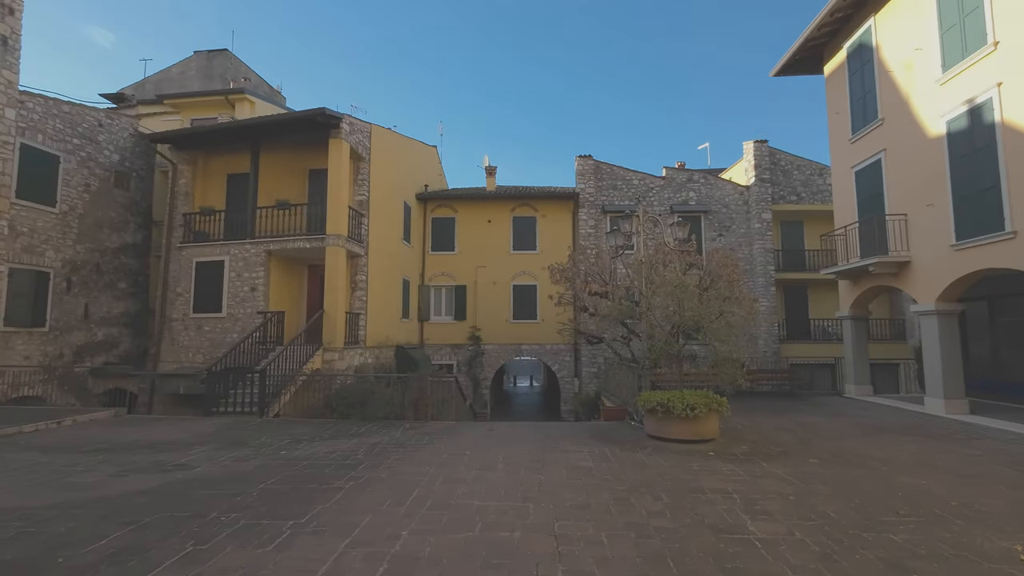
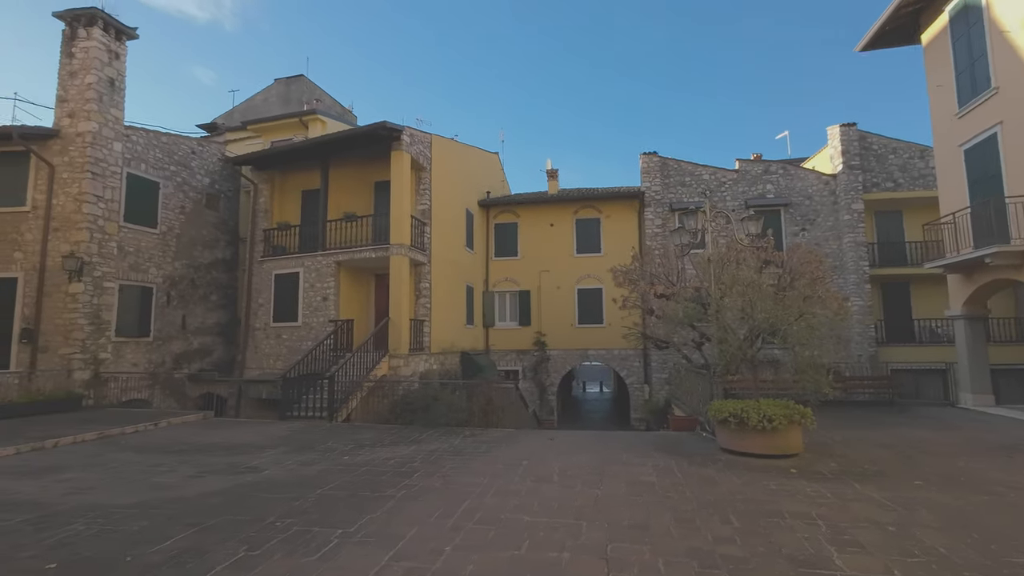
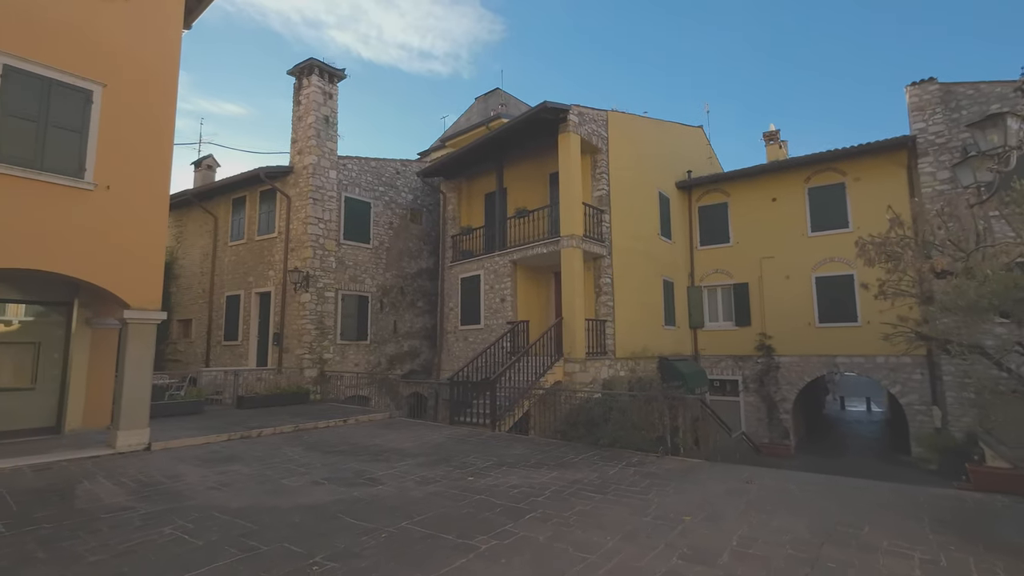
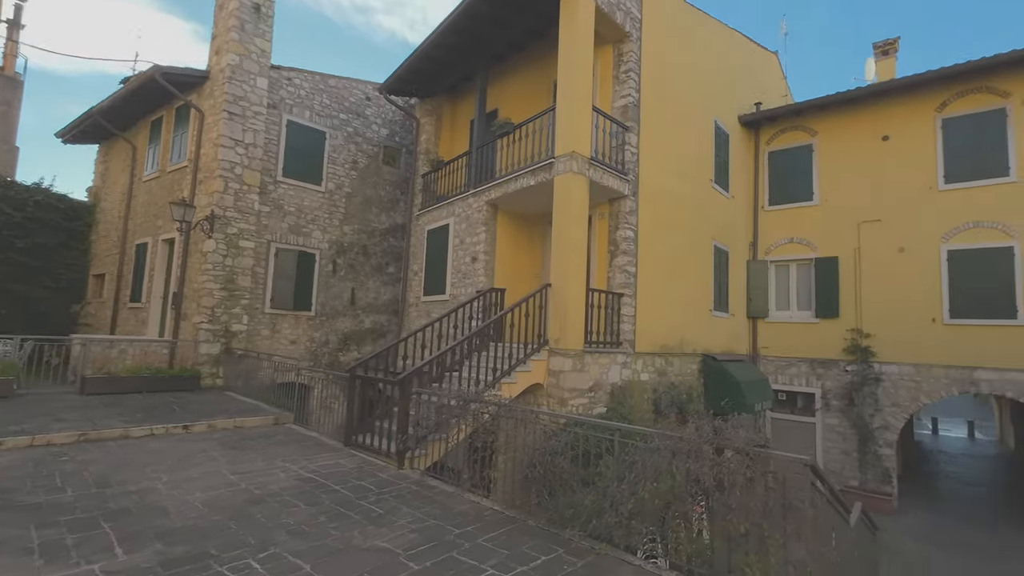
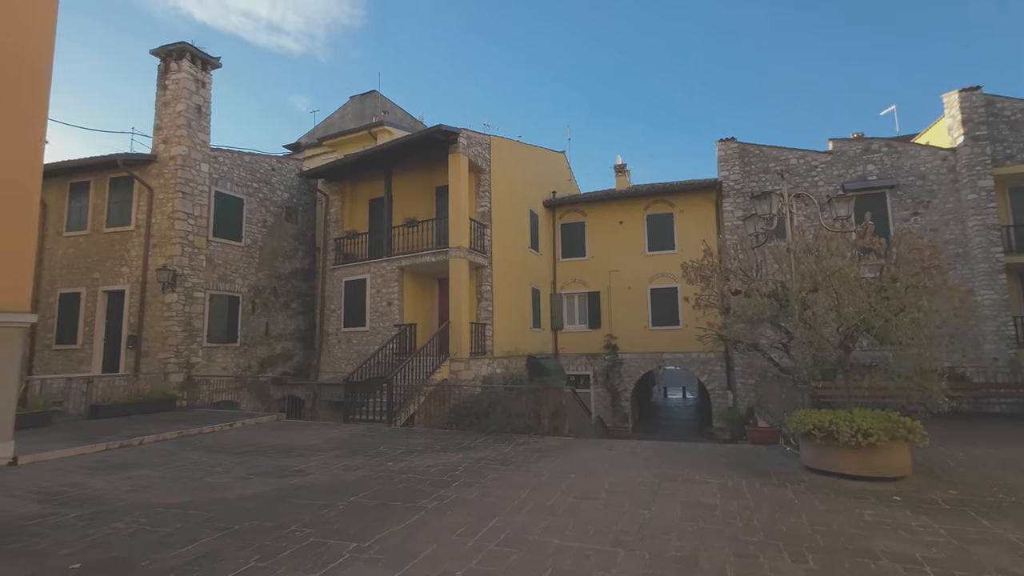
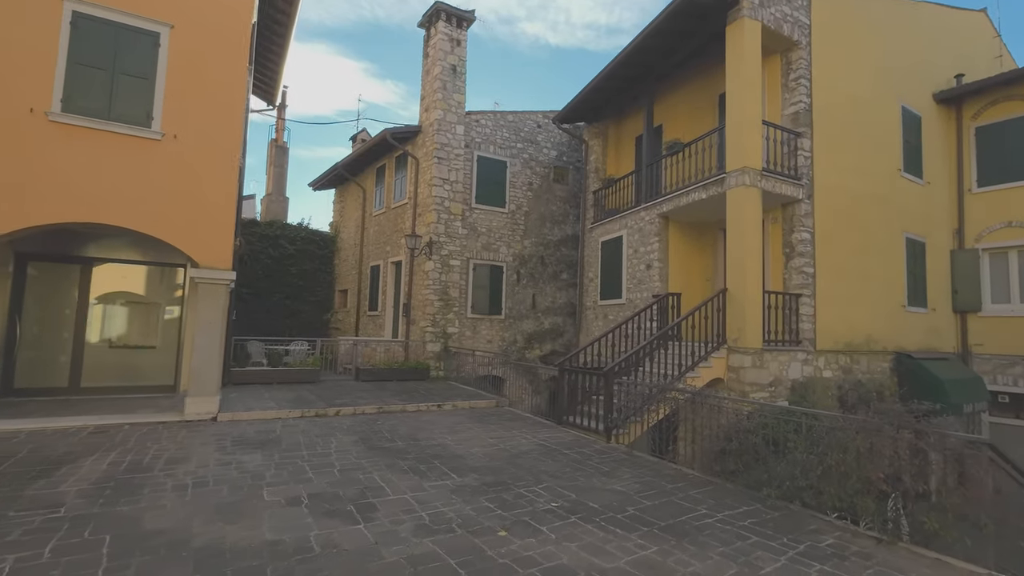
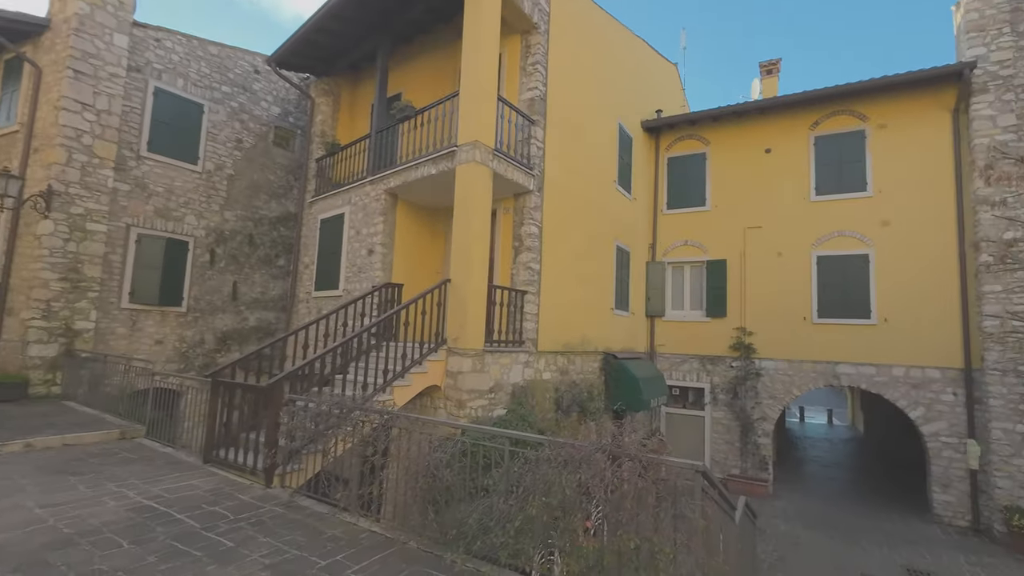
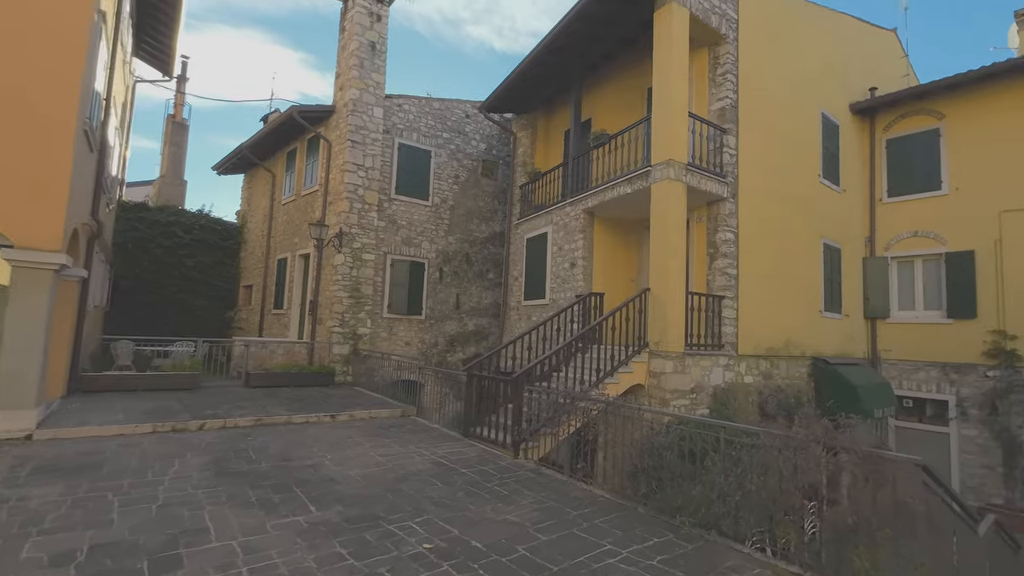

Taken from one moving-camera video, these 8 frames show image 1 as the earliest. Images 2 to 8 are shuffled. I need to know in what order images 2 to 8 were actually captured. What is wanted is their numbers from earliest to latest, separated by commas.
2, 5, 3, 6, 8, 4, 7
